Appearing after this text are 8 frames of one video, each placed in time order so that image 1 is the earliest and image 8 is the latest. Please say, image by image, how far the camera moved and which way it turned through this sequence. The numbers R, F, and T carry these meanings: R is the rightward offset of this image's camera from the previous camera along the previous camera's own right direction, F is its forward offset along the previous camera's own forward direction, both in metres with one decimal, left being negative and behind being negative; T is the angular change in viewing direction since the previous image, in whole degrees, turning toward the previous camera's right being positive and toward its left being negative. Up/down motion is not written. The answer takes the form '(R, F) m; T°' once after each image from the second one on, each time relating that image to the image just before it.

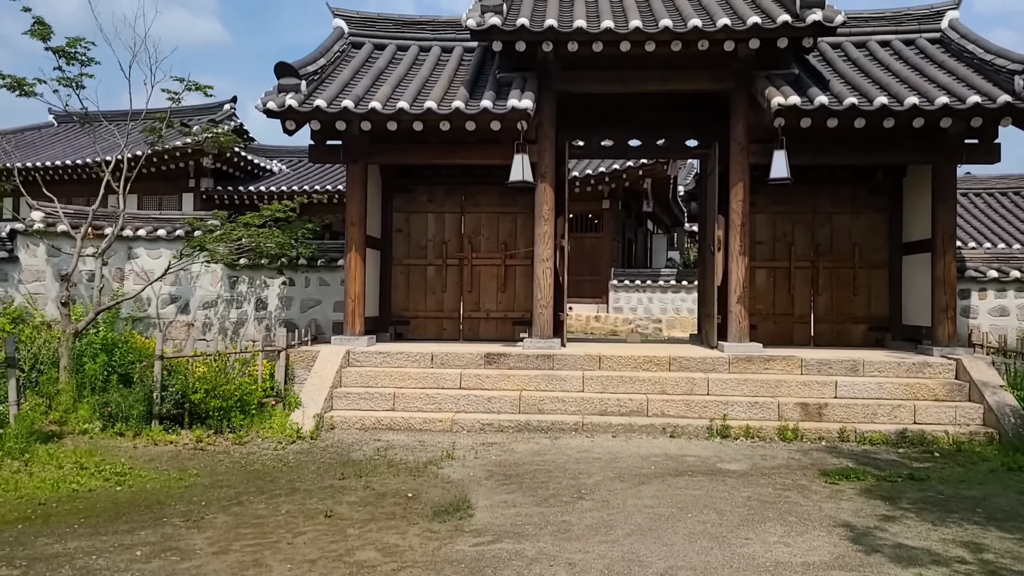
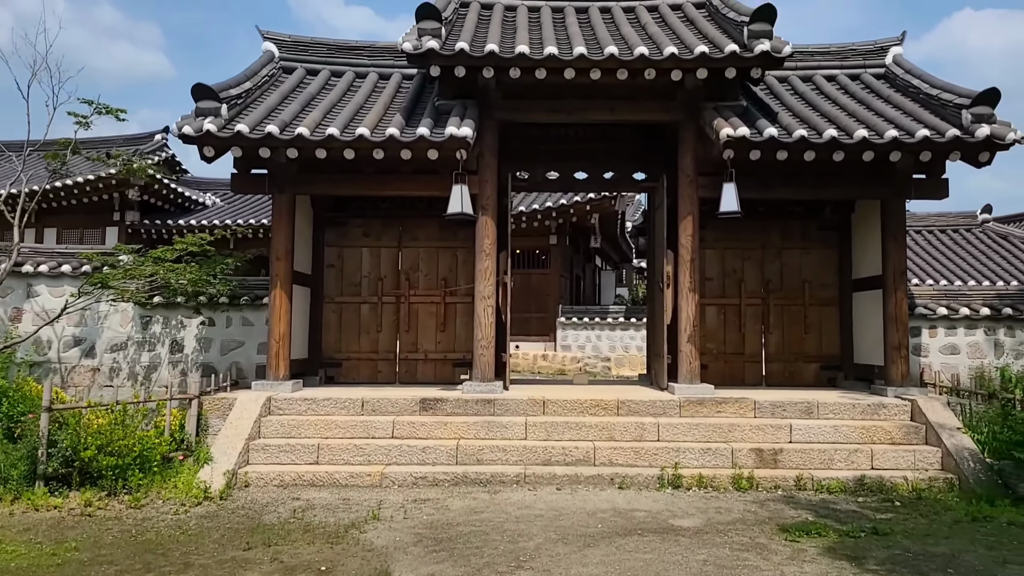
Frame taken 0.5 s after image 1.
(+0.1, +0.5) m; +4°
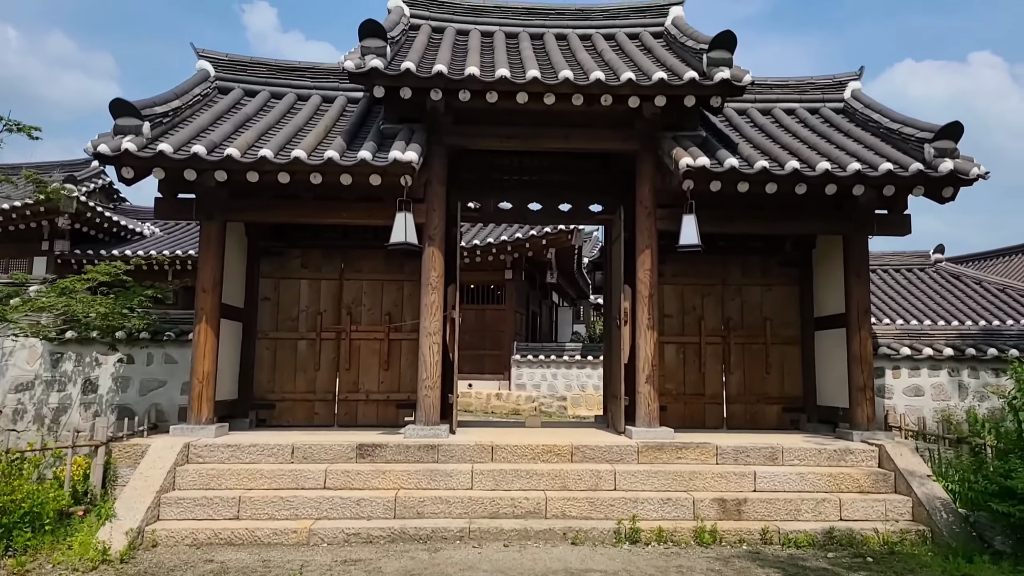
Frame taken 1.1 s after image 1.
(+0.1, +0.5) m; +3°
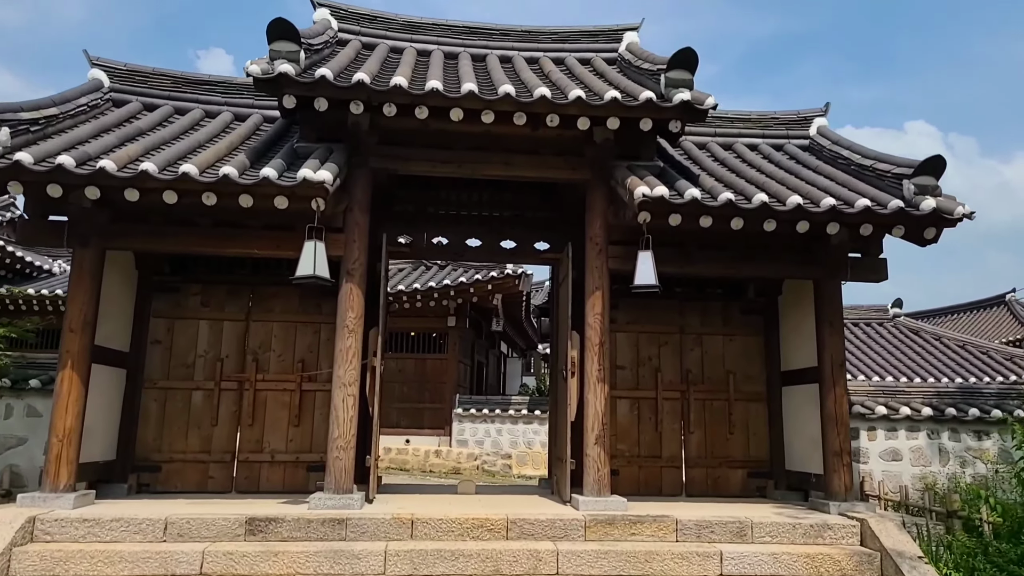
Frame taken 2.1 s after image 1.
(+0.2, +0.9) m; +4°
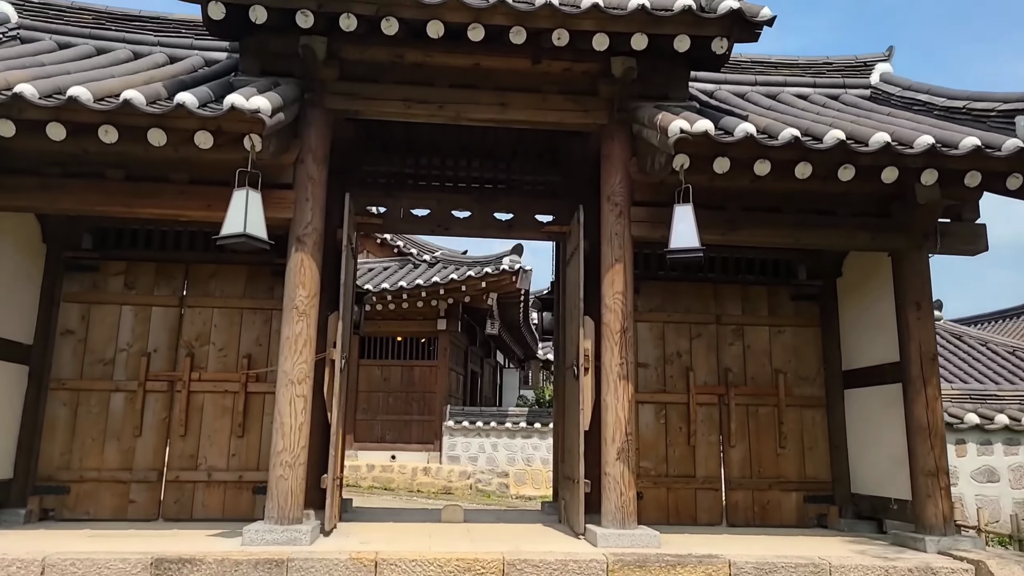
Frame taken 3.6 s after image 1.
(0.0, +1.3) m; 0°
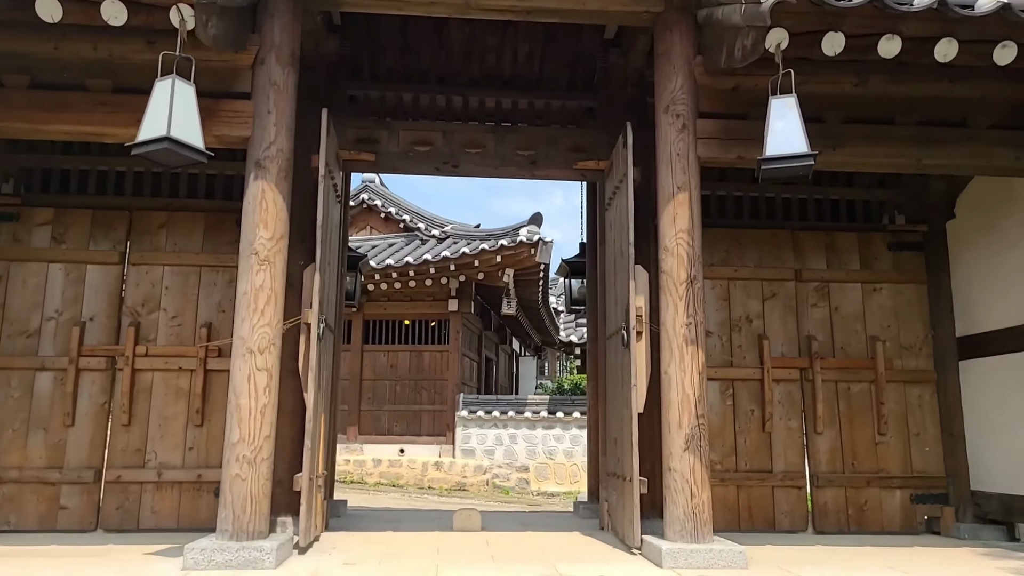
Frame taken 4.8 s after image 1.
(-0.1, +1.1) m; -1°
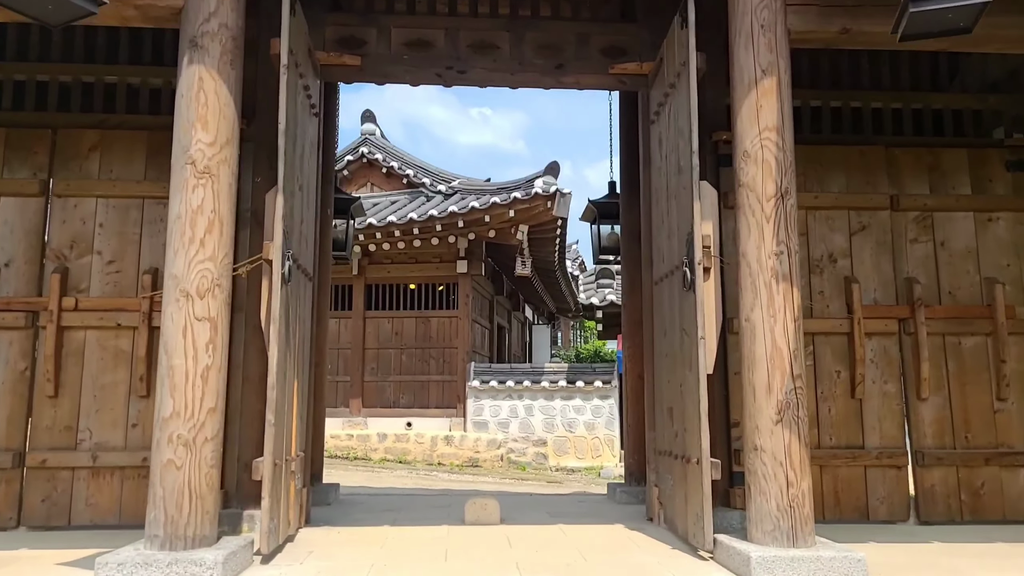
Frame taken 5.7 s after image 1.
(-0.1, +0.9) m; -1°
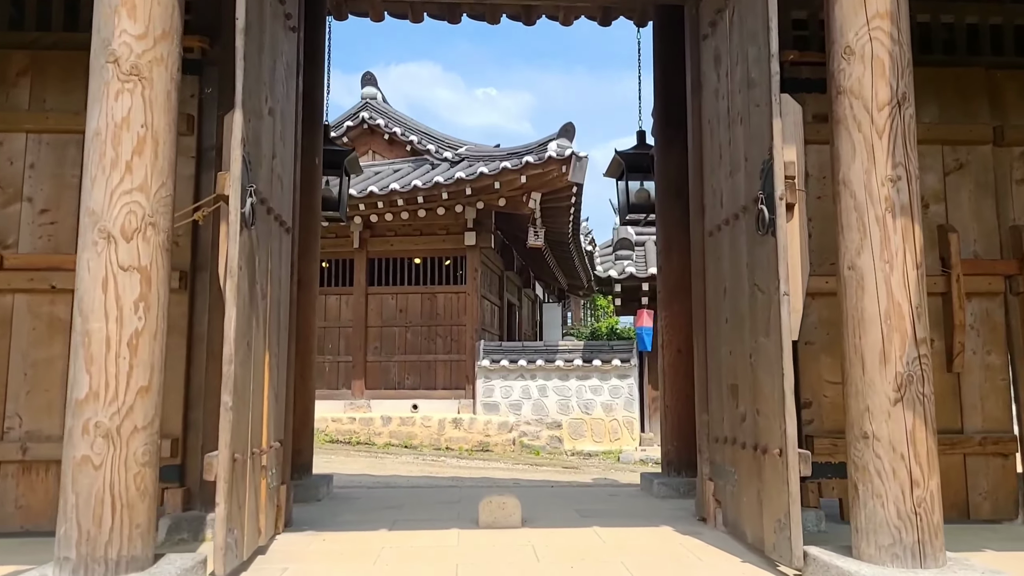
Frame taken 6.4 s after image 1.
(-0.1, +0.6) m; -1°
